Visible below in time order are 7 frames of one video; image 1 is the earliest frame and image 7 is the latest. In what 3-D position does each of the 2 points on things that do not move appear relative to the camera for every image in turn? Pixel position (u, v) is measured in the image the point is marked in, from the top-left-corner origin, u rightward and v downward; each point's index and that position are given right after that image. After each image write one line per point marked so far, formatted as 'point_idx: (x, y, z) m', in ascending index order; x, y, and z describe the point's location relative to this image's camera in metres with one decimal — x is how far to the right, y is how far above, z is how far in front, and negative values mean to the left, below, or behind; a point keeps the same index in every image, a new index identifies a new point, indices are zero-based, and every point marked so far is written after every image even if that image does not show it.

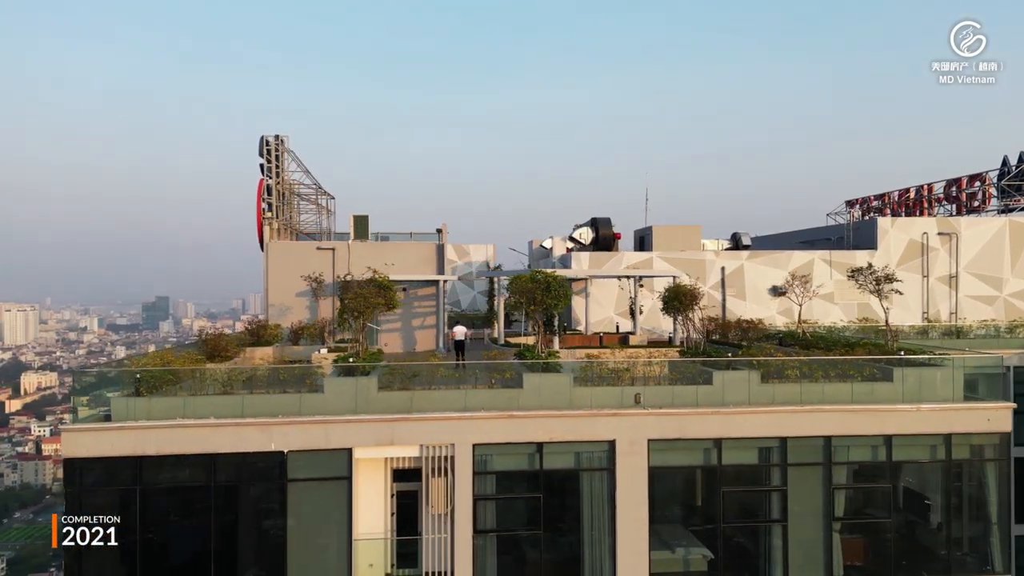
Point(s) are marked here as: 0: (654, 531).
0: (+2.0, -3.4, +10.1) m
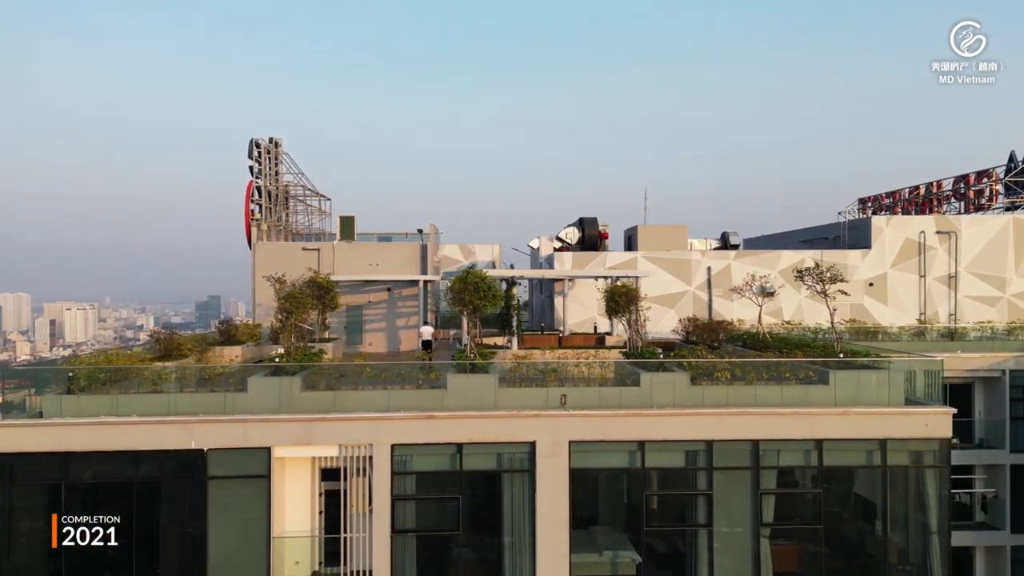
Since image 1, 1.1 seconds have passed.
0: (+0.9, -3.4, +10.0) m
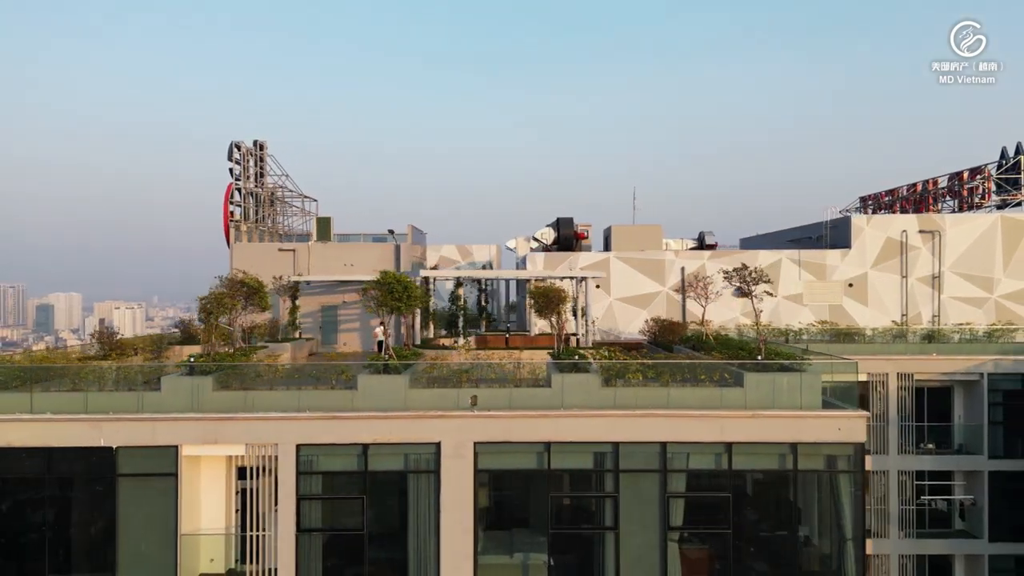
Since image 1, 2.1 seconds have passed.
0: (-0.4, -3.4, +10.0) m
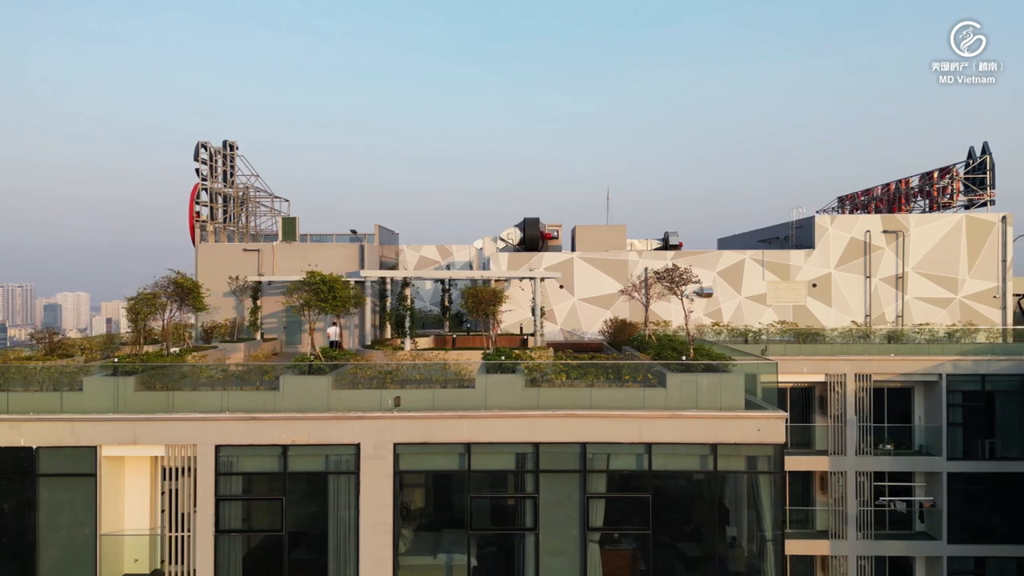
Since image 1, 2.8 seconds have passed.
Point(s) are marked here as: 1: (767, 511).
0: (-1.5, -3.4, +10.0) m
1: (+3.4, -3.0, +9.8) m
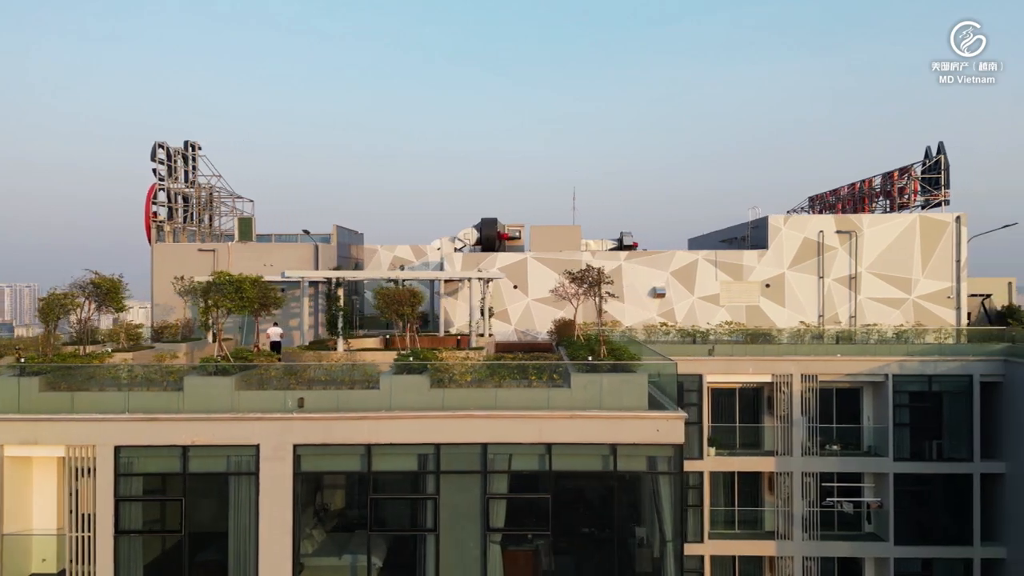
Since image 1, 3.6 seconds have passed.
0: (-2.8, -3.4, +10.0) m
1: (+2.1, -3.0, +9.8) m
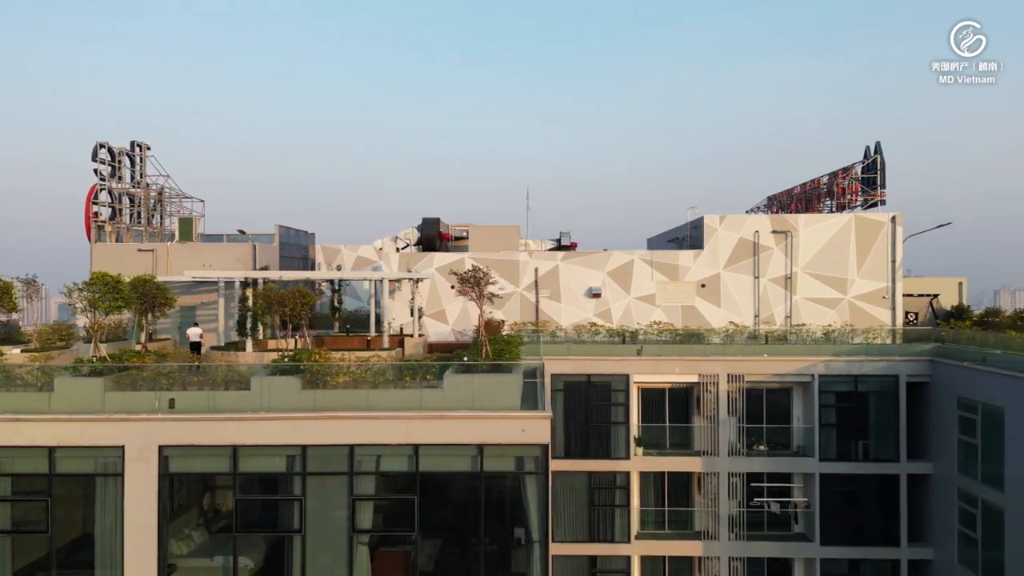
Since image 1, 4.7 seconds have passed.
0: (-4.6, -3.4, +9.9) m
1: (+0.3, -3.0, +9.8) m
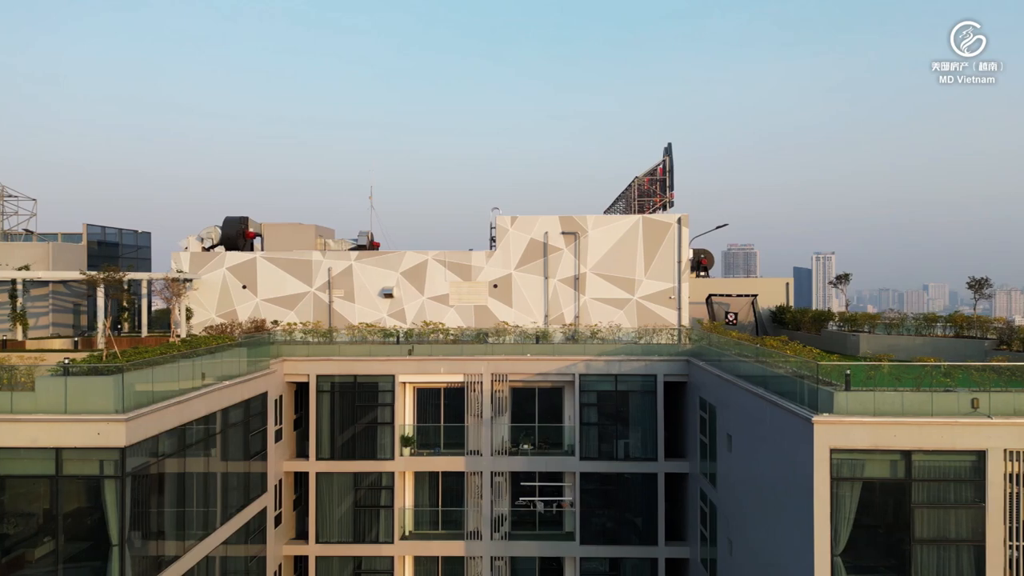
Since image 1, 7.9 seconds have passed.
0: (-10.3, -3.5, +9.9) m
1: (-5.4, -3.1, +9.8) m
